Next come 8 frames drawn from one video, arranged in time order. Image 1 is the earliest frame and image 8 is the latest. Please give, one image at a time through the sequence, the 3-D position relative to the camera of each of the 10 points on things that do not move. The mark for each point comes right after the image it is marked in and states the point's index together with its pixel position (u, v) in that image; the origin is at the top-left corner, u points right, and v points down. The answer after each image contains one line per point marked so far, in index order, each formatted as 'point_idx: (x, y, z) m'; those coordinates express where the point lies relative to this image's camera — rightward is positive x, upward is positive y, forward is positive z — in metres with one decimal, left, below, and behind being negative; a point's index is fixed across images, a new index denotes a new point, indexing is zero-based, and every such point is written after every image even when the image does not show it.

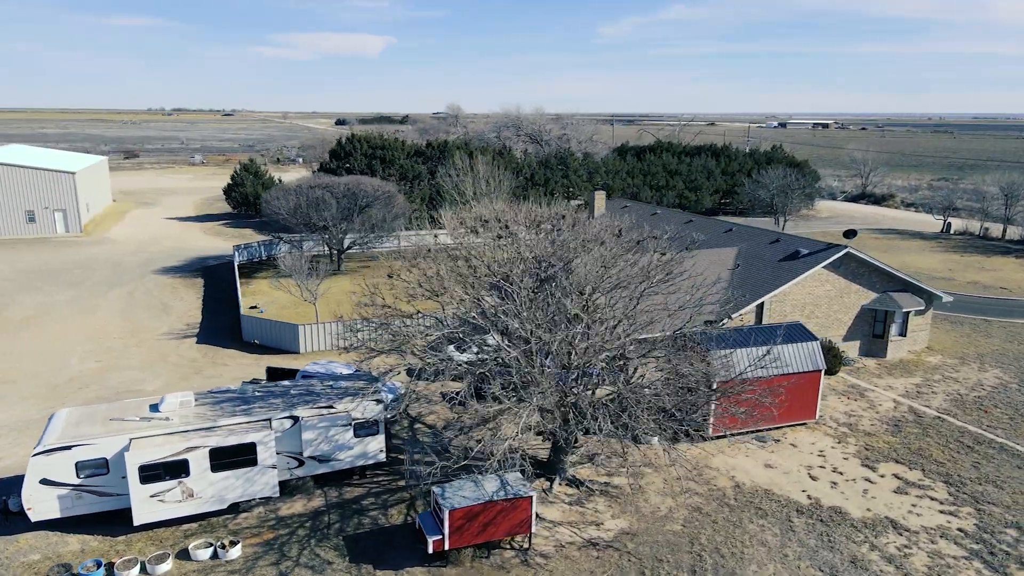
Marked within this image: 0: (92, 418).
0: (-8.0, -2.5, +14.1) m
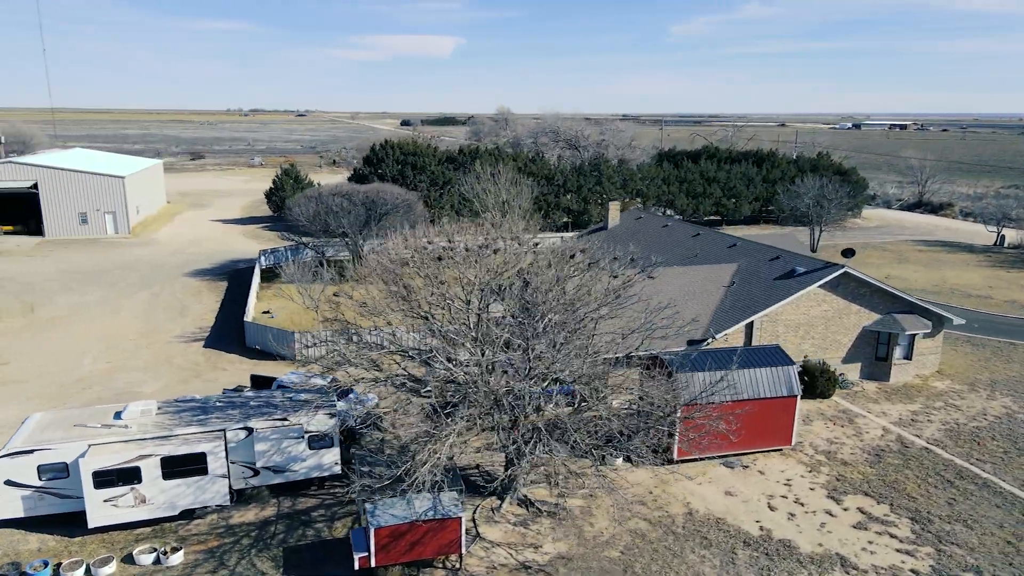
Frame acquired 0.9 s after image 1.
0: (-9.2, -2.7, +14.9) m
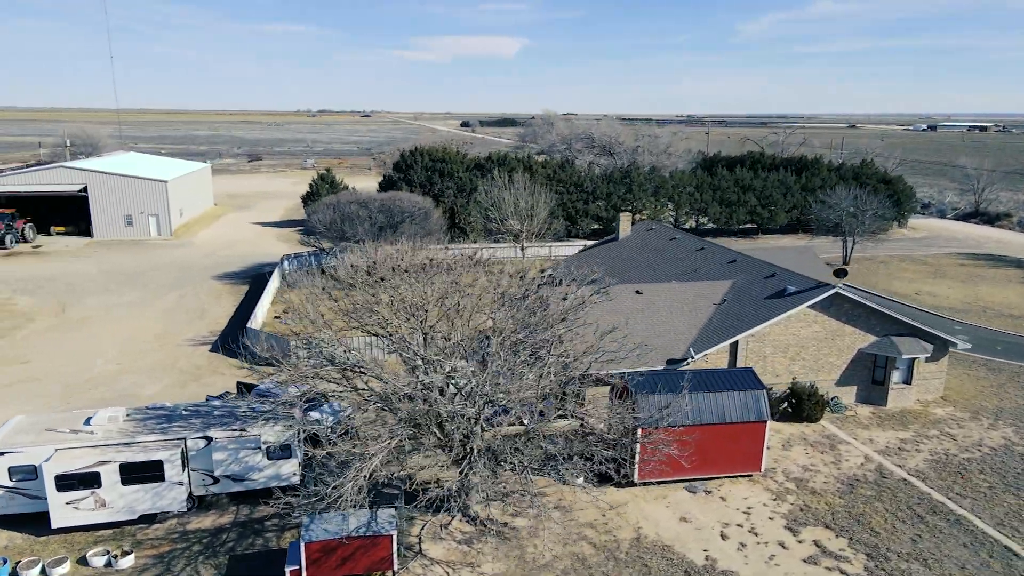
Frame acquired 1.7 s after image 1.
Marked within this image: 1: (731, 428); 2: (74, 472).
0: (-10.3, -3.0, +15.8) m
1: (+5.1, -3.3, +17.5) m
2: (-8.8, -3.7, +14.8) m
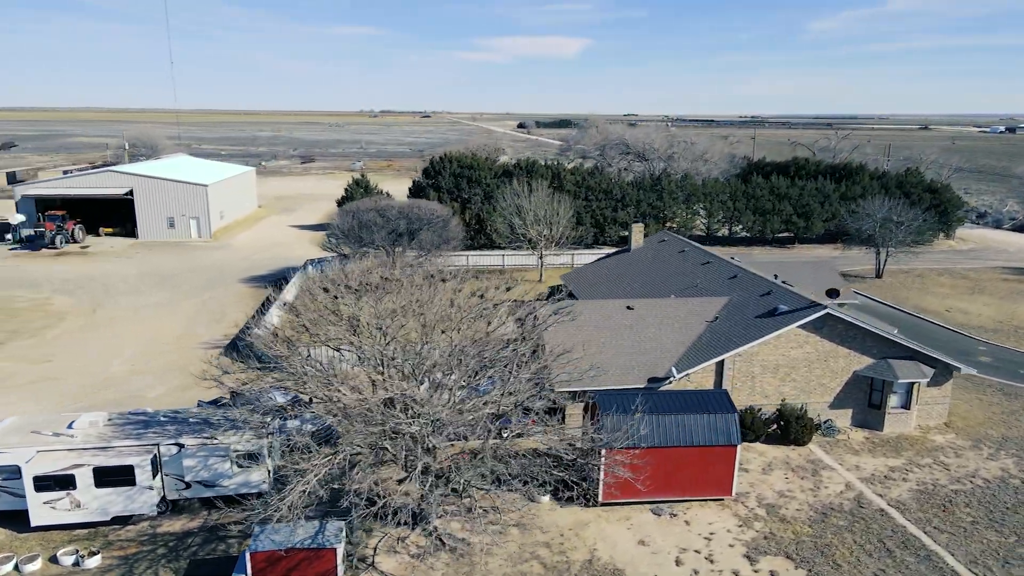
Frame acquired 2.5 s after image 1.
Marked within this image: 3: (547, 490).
0: (-11.2, -3.2, +16.7) m
1: (+4.3, -3.8, +17.3) m
2: (-9.8, -3.9, +15.6) m
3: (+0.7, -4.8, +17.4) m
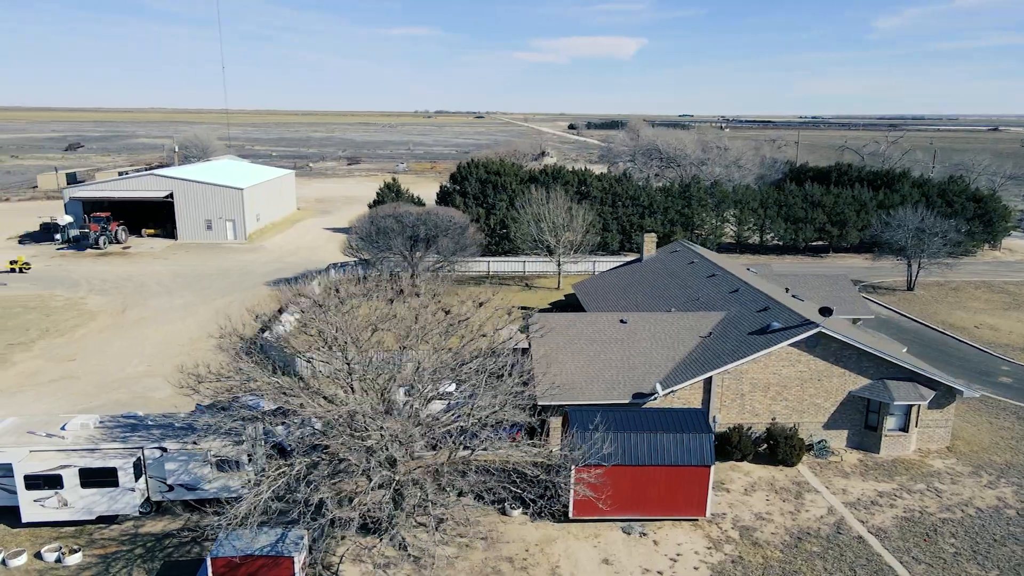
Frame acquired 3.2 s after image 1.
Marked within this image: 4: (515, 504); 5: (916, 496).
0: (-11.9, -3.4, +17.6) m
1: (+3.6, -4.2, +17.2) m
2: (-10.5, -4.1, +16.5) m
3: (0.0, -5.1, +17.5) m
4: (0.0, -5.0, +17.1) m
5: (+10.3, -5.3, +18.9) m
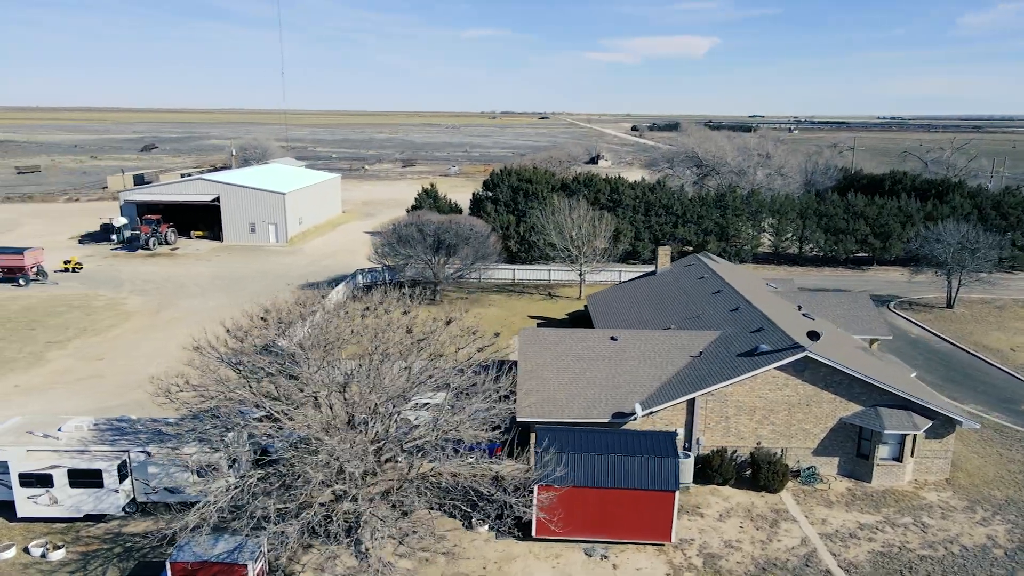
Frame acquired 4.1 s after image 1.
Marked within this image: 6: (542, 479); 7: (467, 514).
0: (-12.6, -3.6, +18.8) m
1: (+2.7, -4.7, +17.1) m
2: (-11.4, -4.4, +17.5) m
3: (-0.8, -5.6, +17.7) m
4: (-0.8, -5.4, +17.3) m
5: (+9.6, -6.0, +18.2) m
6: (+0.6, -4.4, +16.9) m
7: (-1.0, -5.5, +17.8) m
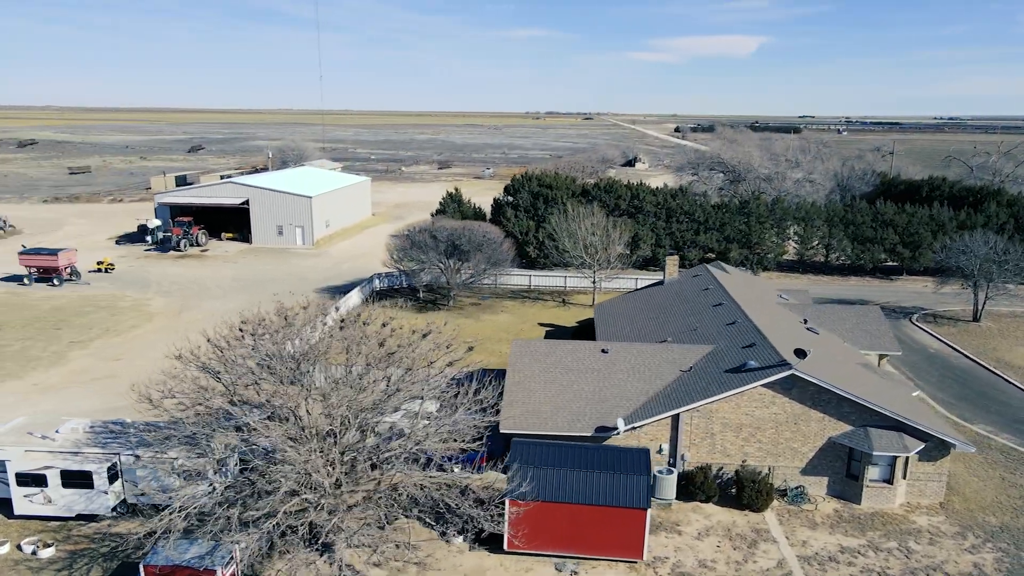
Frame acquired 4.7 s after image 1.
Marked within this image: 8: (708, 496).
0: (-13.1, -3.8, +19.6) m
1: (+2.1, -5.1, +17.0) m
2: (-12.0, -4.6, +18.3) m
3: (-1.4, -5.9, +17.9) m
4: (-1.5, -5.7, +17.4) m
5: (+9.0, -6.5, +17.8) m
6: (0.0, -4.7, +17.0) m
7: (-1.6, -5.8, +18.0) m
8: (+5.3, -5.6, +19.9) m
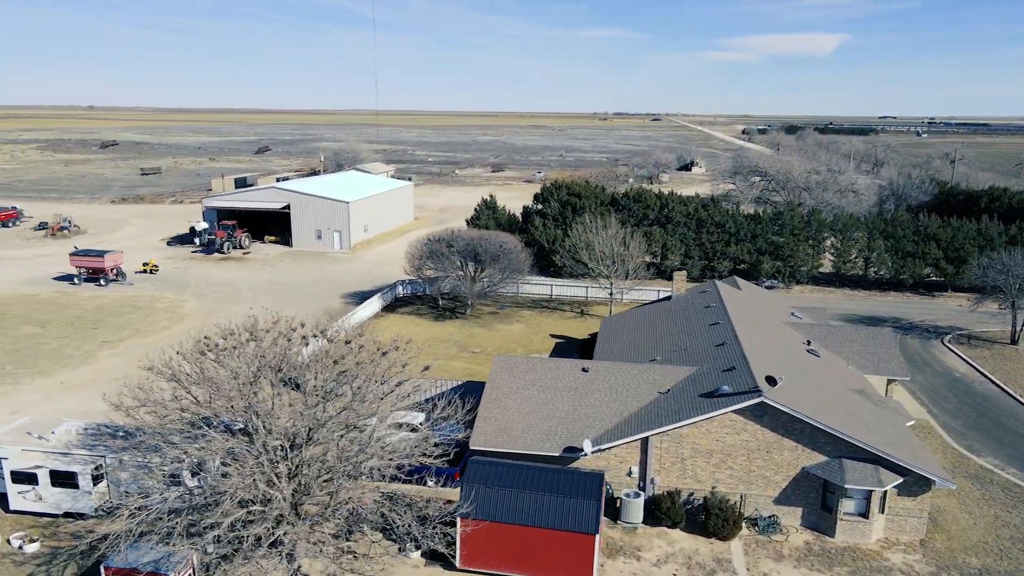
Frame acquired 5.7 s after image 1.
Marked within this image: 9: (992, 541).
0: (-14.0, -4.0, +21.0) m
1: (+0.9, -5.7, +17.1) m
2: (-13.0, -4.8, +19.6) m
3: (-2.6, -6.4, +18.2) m
4: (-2.6, -6.2, +17.8) m
5: (+7.8, -7.2, +17.3) m
6: (-1.2, -5.2, +17.2) m
7: (-2.7, -6.3, +18.4) m
8: (+4.3, -6.3, +19.7) m
9: (+12.7, -6.7, +19.5) m
